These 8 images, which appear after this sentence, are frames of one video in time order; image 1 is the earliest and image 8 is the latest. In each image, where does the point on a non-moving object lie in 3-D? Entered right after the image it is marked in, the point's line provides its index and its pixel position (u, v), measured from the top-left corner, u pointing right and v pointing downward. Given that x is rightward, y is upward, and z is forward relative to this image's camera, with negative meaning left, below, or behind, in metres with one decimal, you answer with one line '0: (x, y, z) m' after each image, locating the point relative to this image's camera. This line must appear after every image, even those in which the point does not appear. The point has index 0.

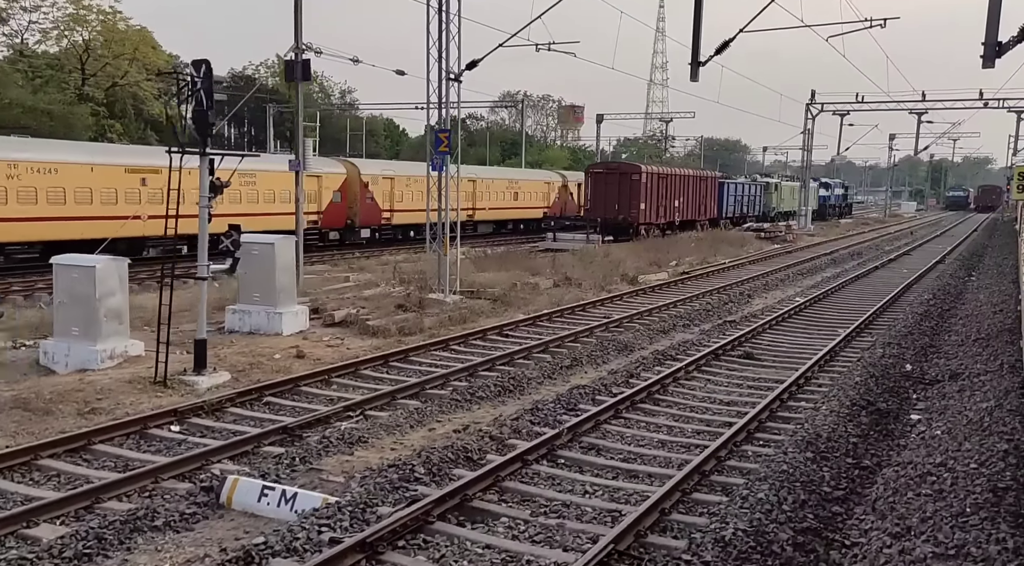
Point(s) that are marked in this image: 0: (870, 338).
0: (+5.5, -0.9, +15.6) m
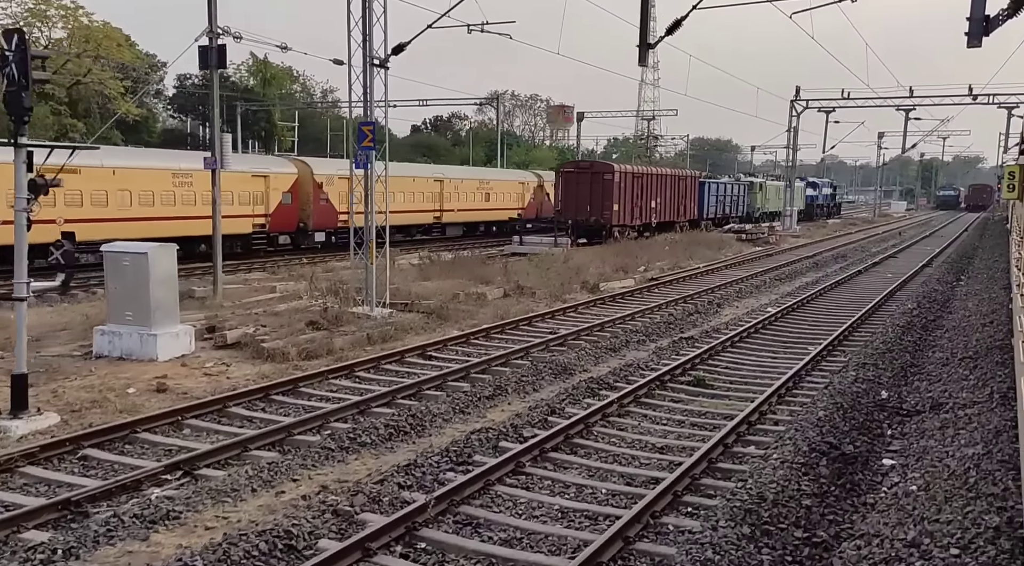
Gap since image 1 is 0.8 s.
0: (+4.5, -1.0, +13.8) m
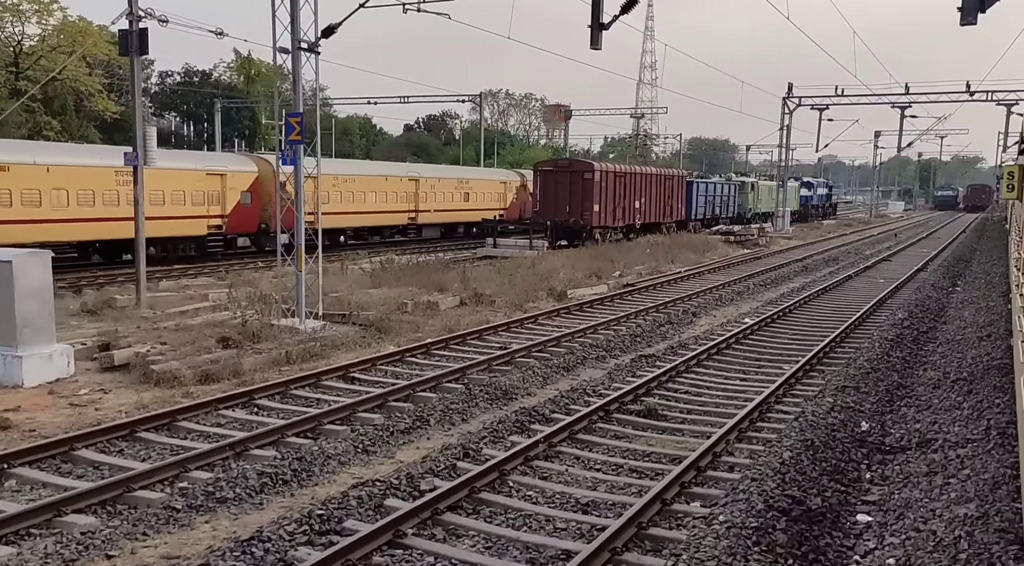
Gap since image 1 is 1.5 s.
0: (+3.8, -1.2, +12.3) m
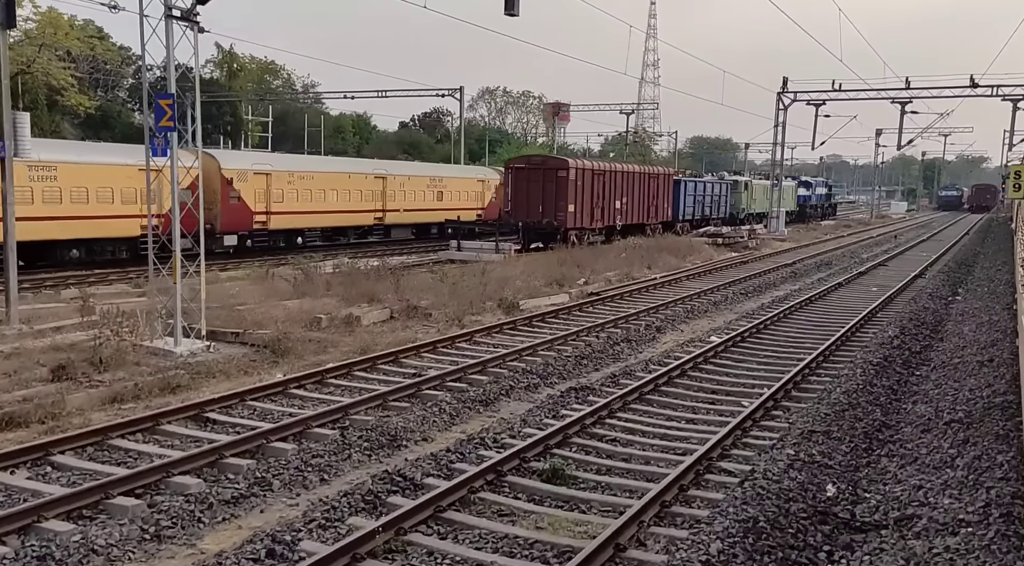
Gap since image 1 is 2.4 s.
0: (+2.8, -1.4, +10.1) m
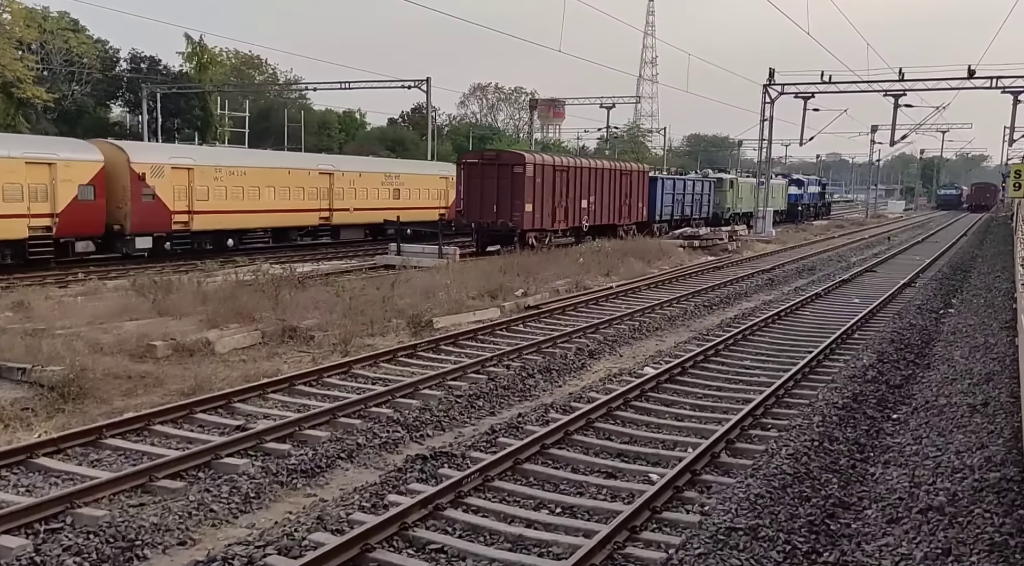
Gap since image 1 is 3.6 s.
0: (+1.4, -1.6, +7.3) m
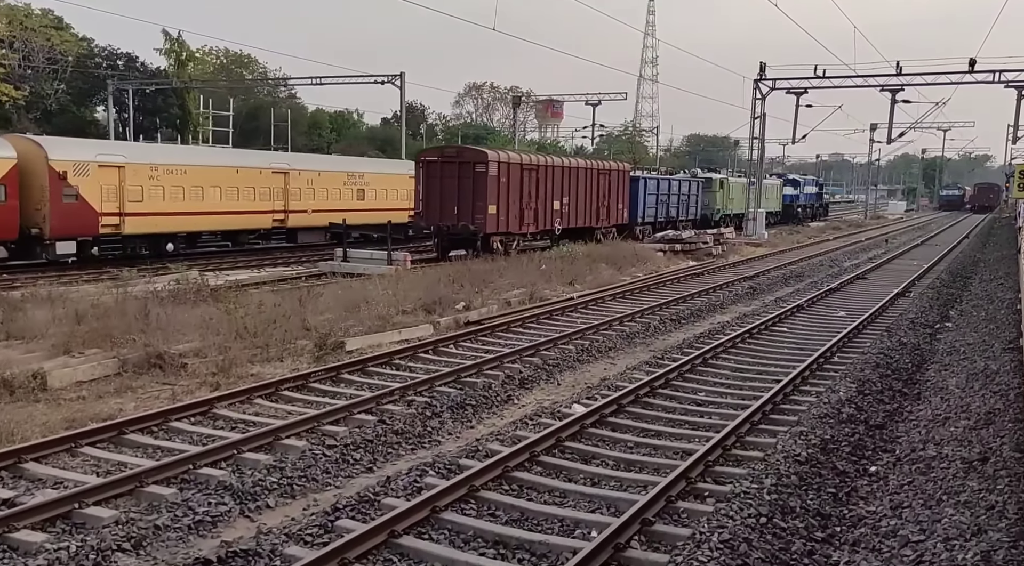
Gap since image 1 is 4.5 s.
0: (+0.3, -1.8, +5.1) m
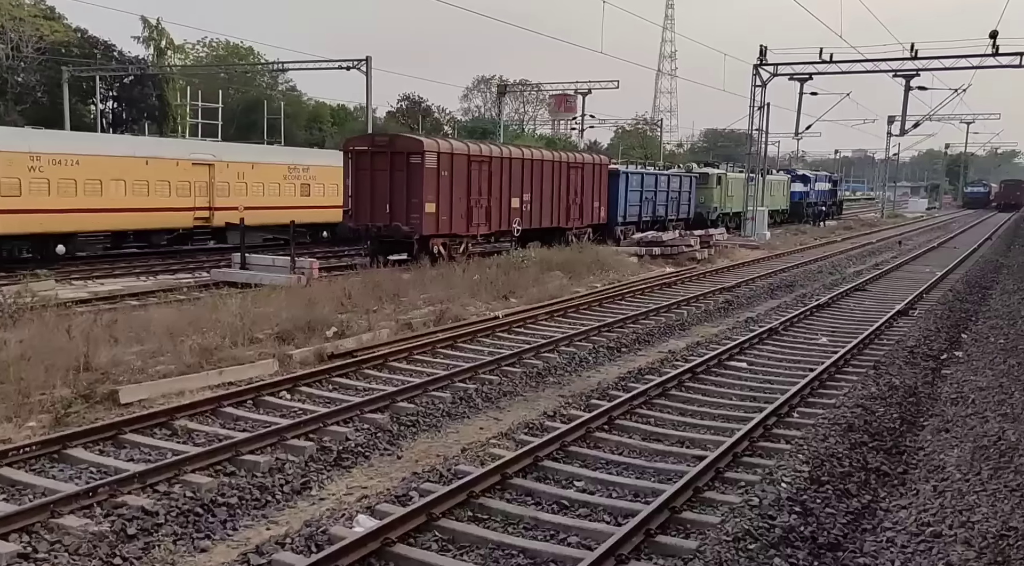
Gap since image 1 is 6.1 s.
0: (-1.5, -2.2, +1.4) m
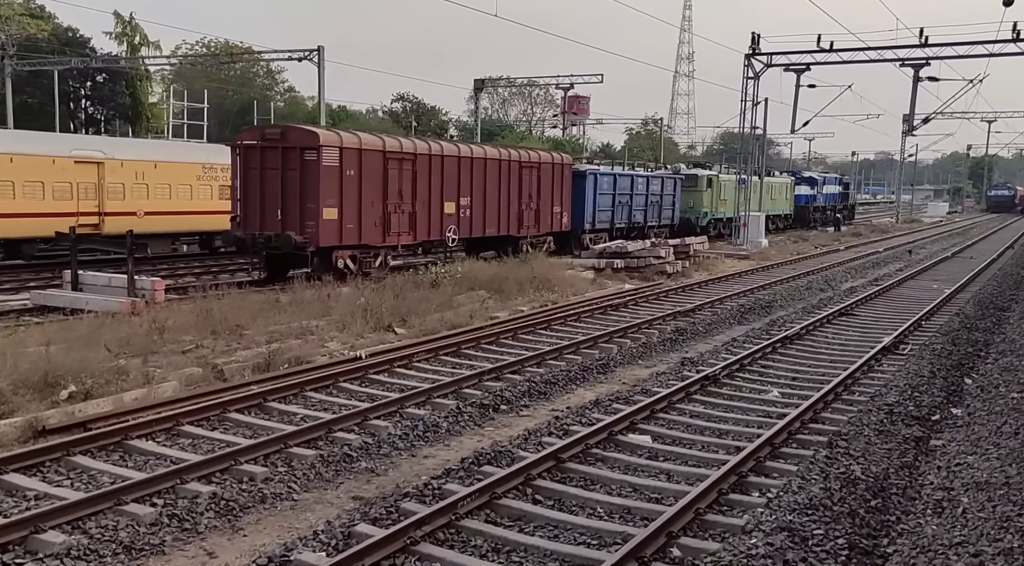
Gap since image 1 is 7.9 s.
0: (-3.6, -2.6, -2.5) m
